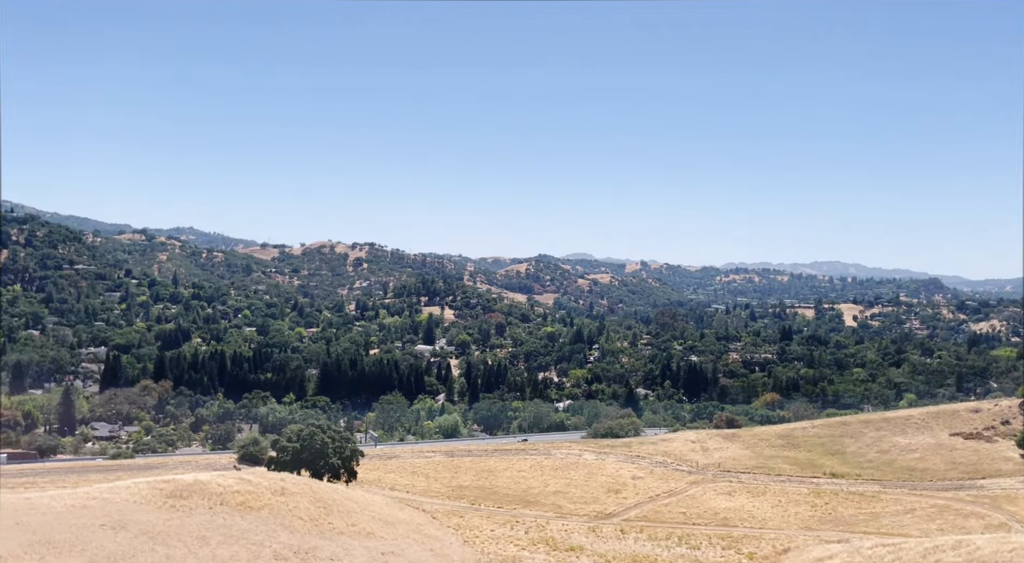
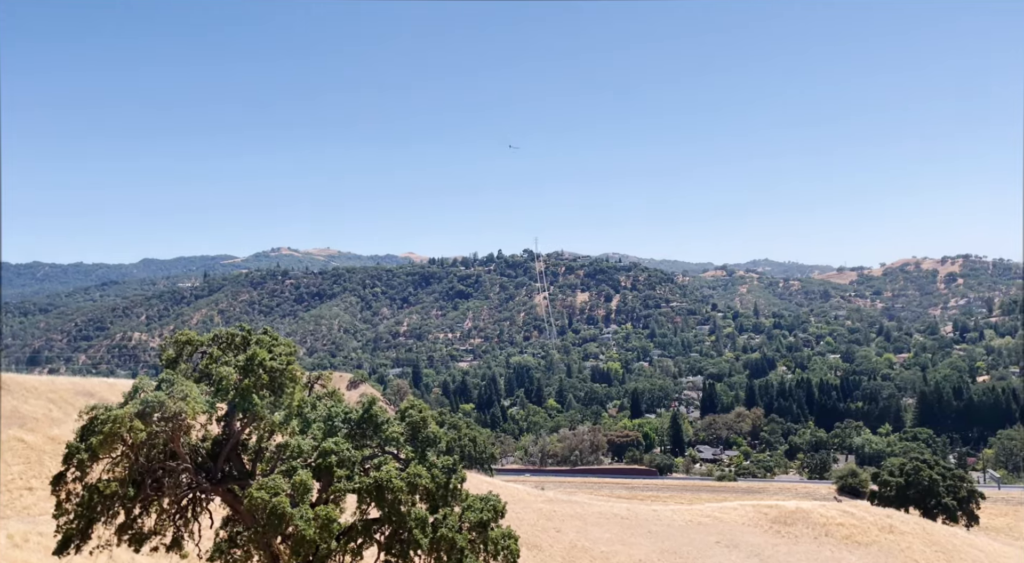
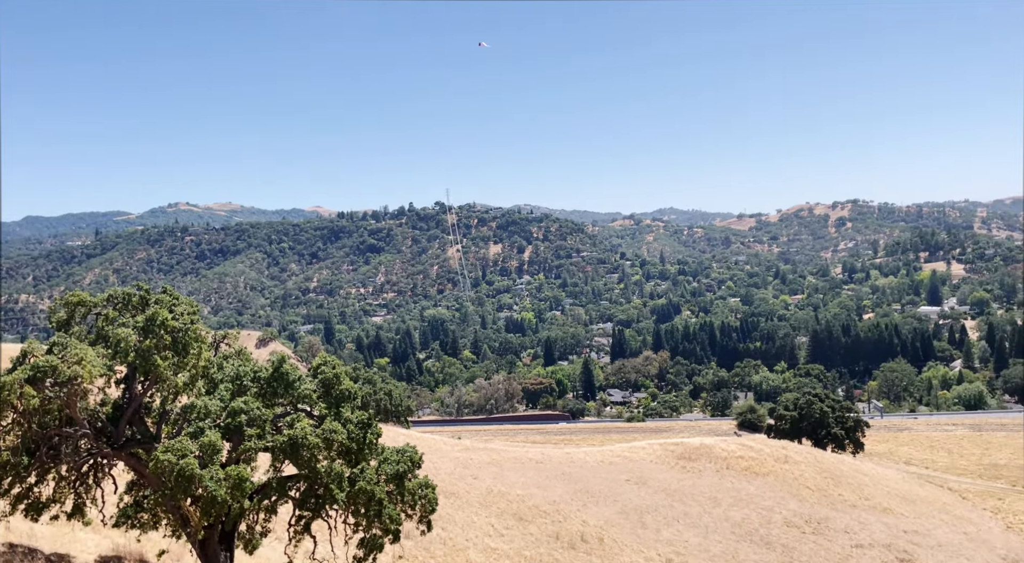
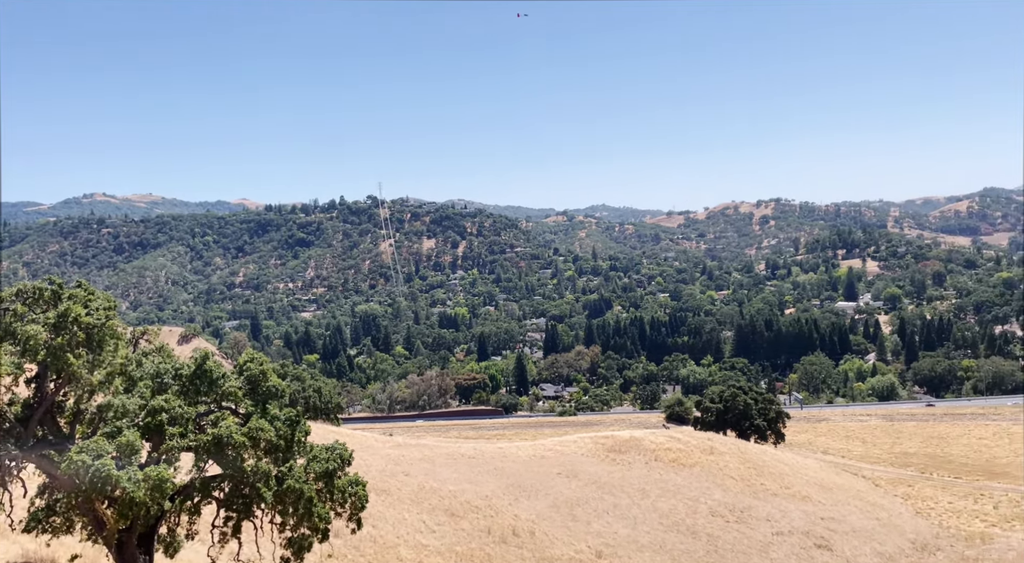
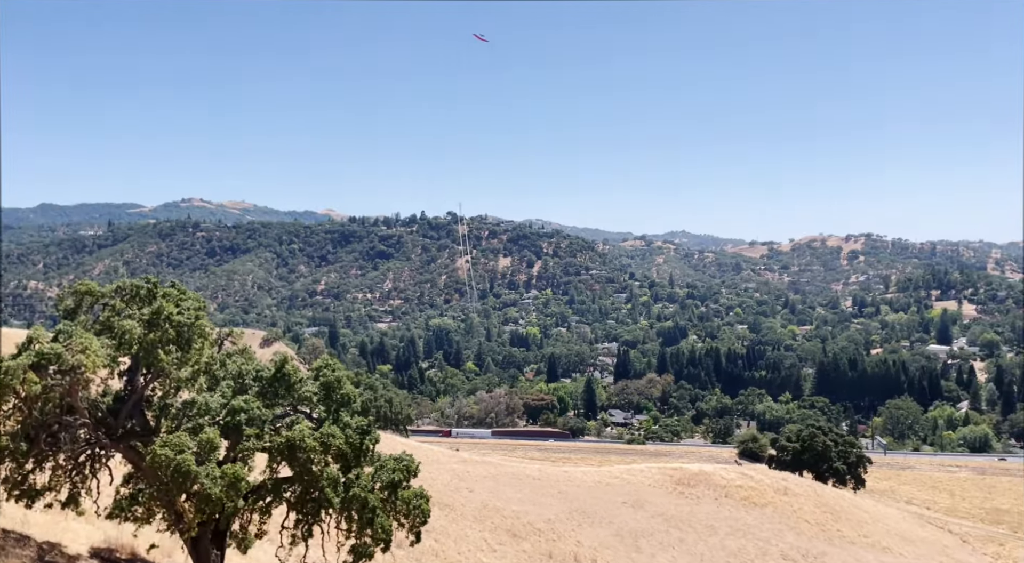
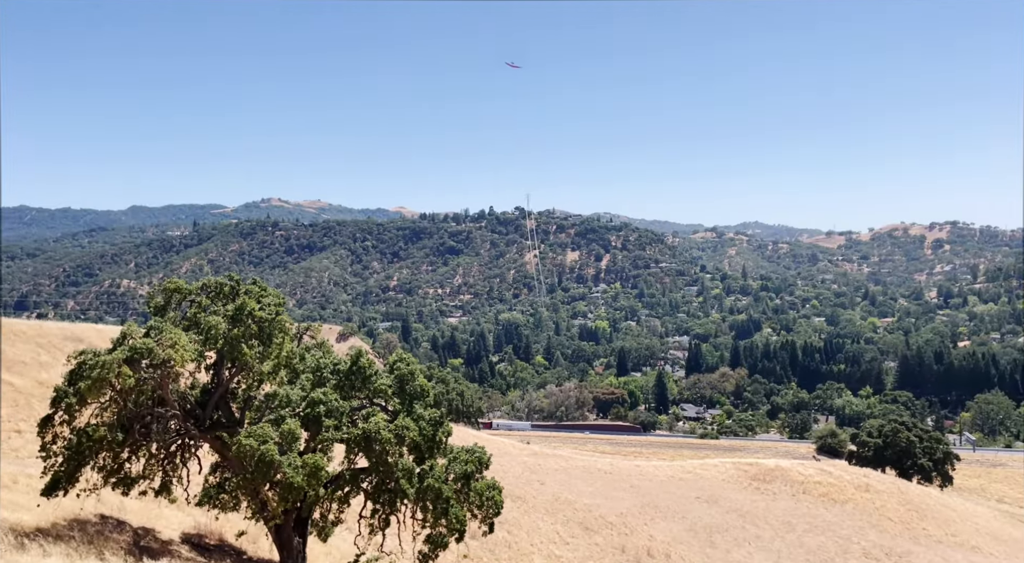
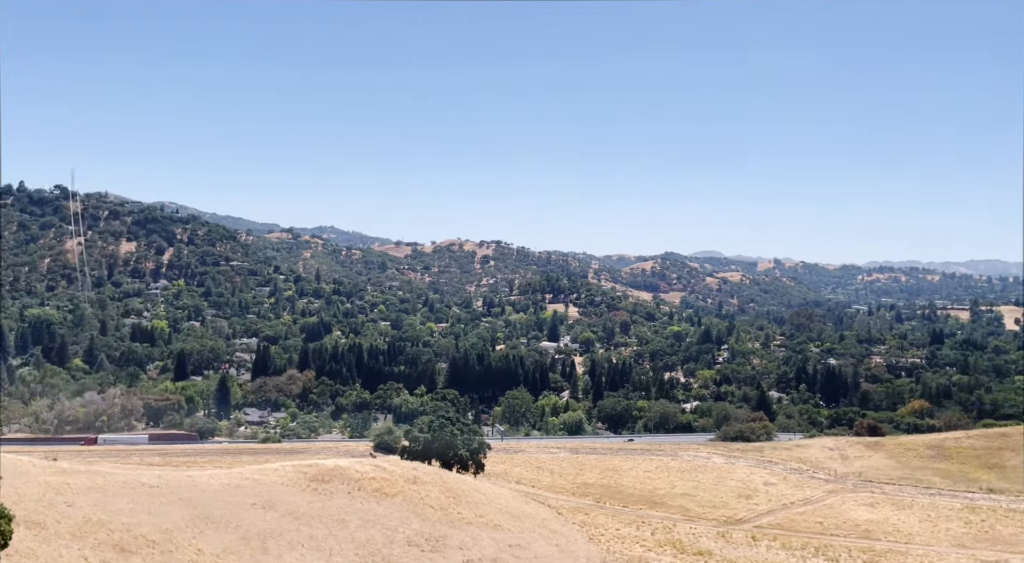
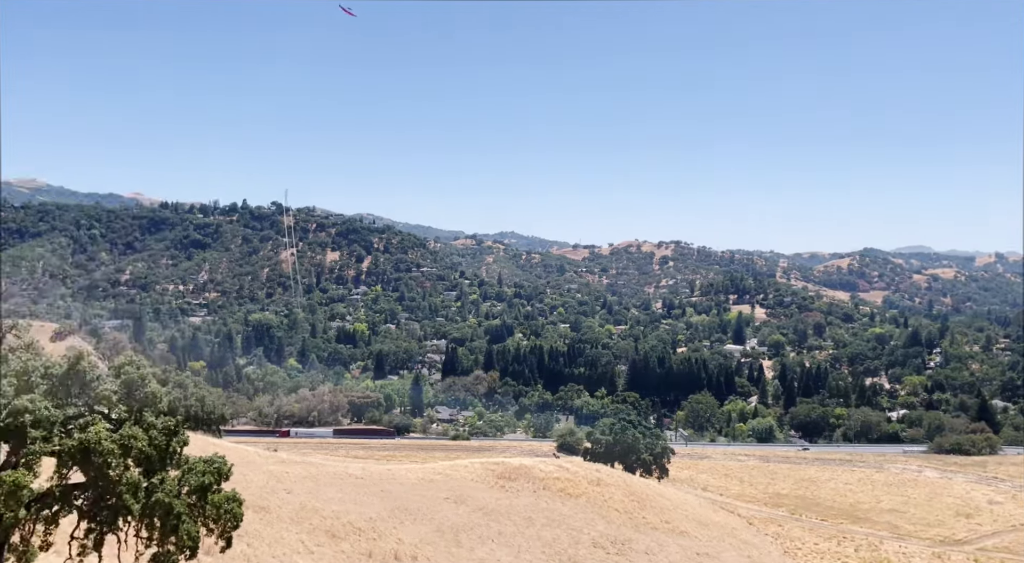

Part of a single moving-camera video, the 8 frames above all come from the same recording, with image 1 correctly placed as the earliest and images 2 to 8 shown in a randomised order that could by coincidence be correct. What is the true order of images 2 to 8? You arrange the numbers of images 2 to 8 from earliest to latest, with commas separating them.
7, 8, 5, 6, 2, 3, 4
